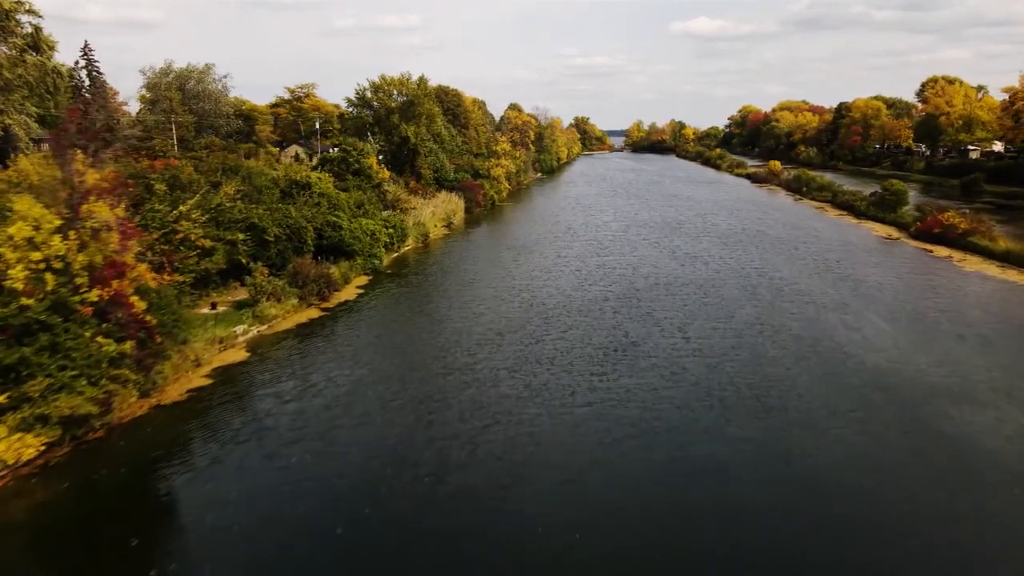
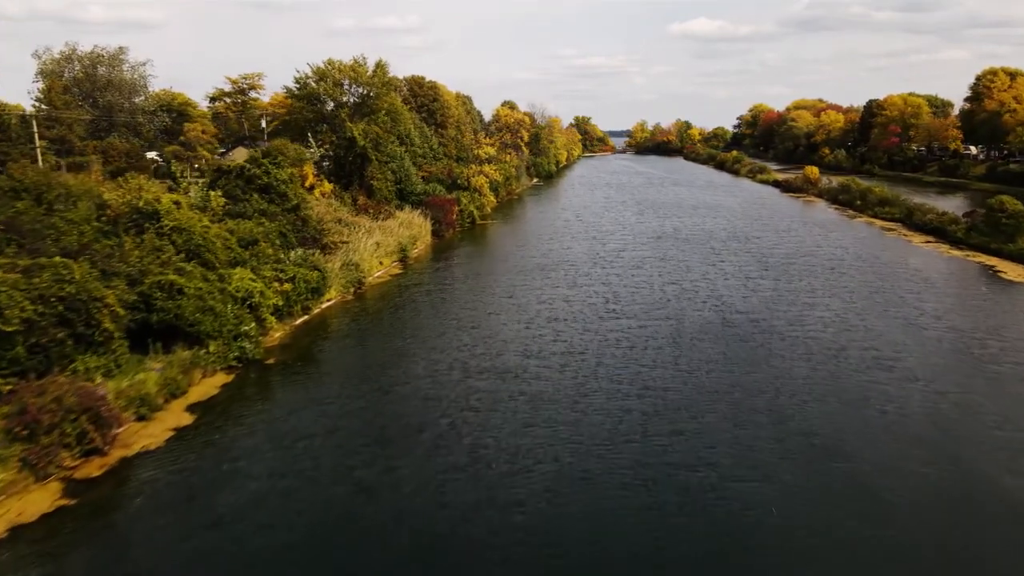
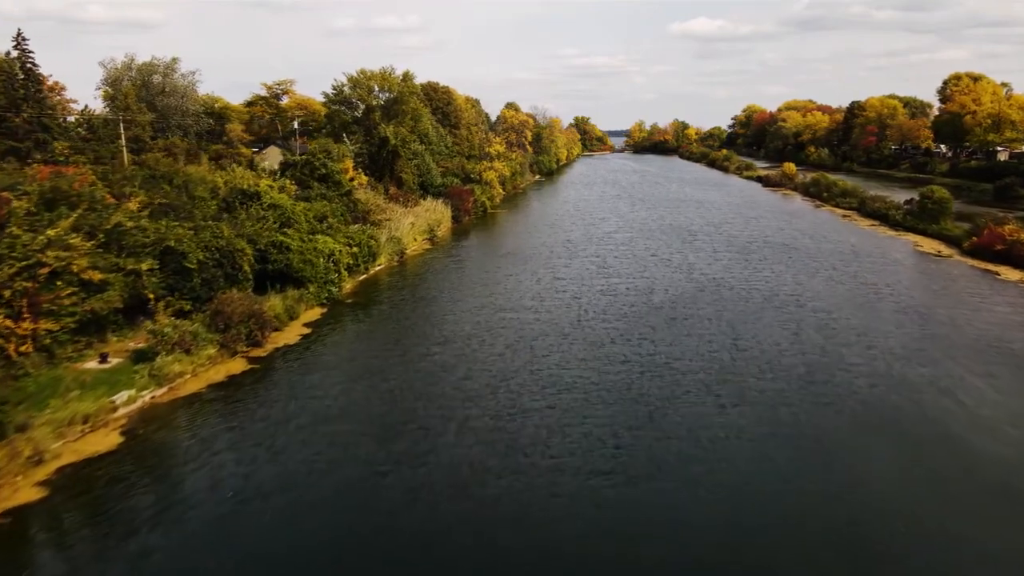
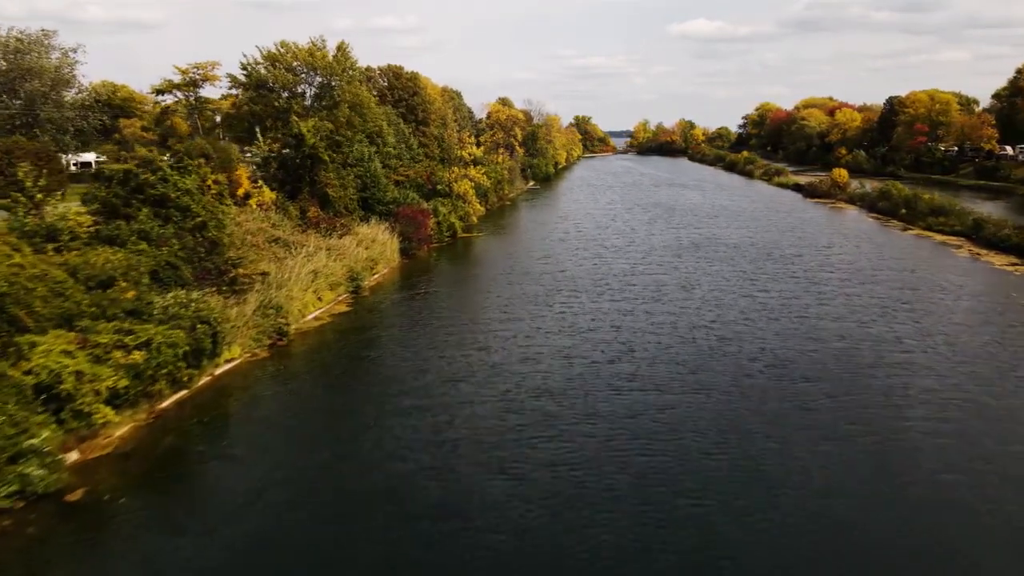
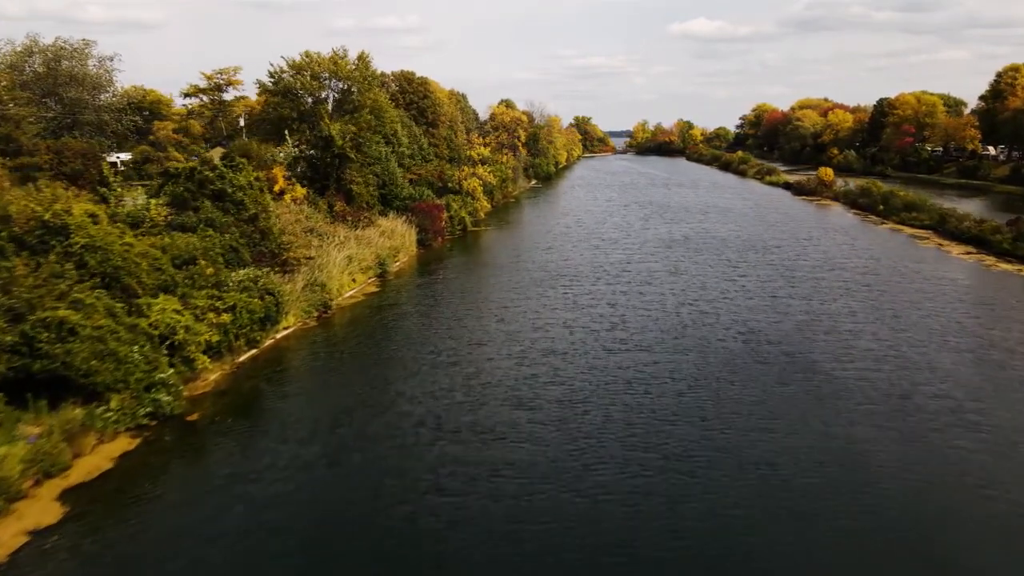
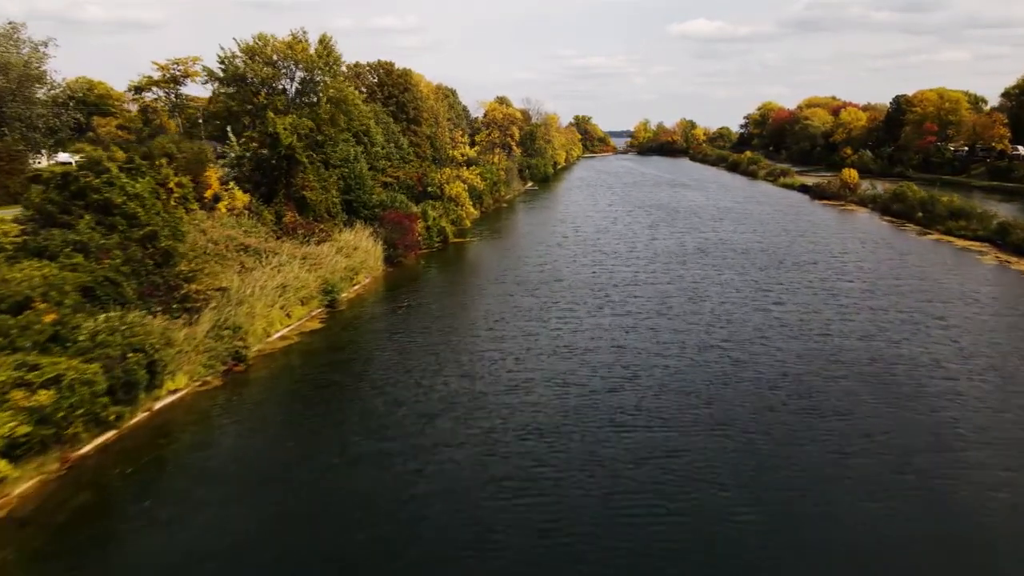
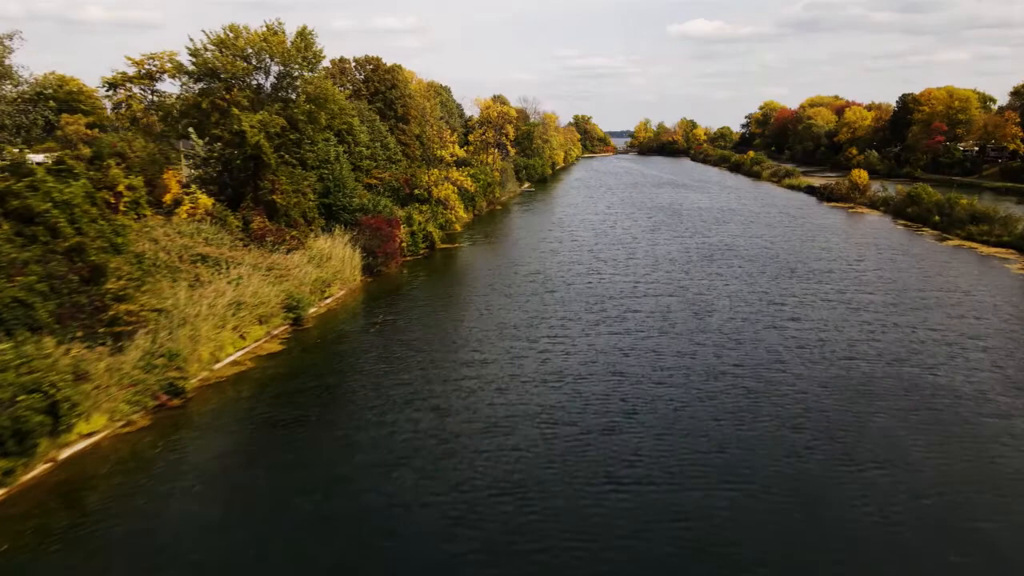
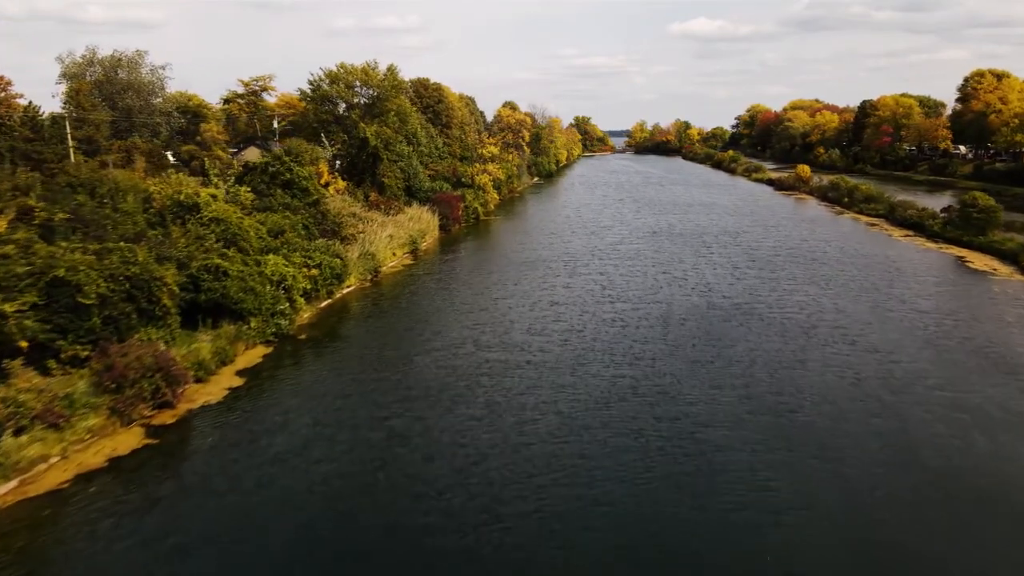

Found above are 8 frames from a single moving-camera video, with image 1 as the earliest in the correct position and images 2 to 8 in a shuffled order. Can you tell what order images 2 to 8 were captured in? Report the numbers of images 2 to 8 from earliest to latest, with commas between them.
3, 8, 2, 5, 4, 6, 7
